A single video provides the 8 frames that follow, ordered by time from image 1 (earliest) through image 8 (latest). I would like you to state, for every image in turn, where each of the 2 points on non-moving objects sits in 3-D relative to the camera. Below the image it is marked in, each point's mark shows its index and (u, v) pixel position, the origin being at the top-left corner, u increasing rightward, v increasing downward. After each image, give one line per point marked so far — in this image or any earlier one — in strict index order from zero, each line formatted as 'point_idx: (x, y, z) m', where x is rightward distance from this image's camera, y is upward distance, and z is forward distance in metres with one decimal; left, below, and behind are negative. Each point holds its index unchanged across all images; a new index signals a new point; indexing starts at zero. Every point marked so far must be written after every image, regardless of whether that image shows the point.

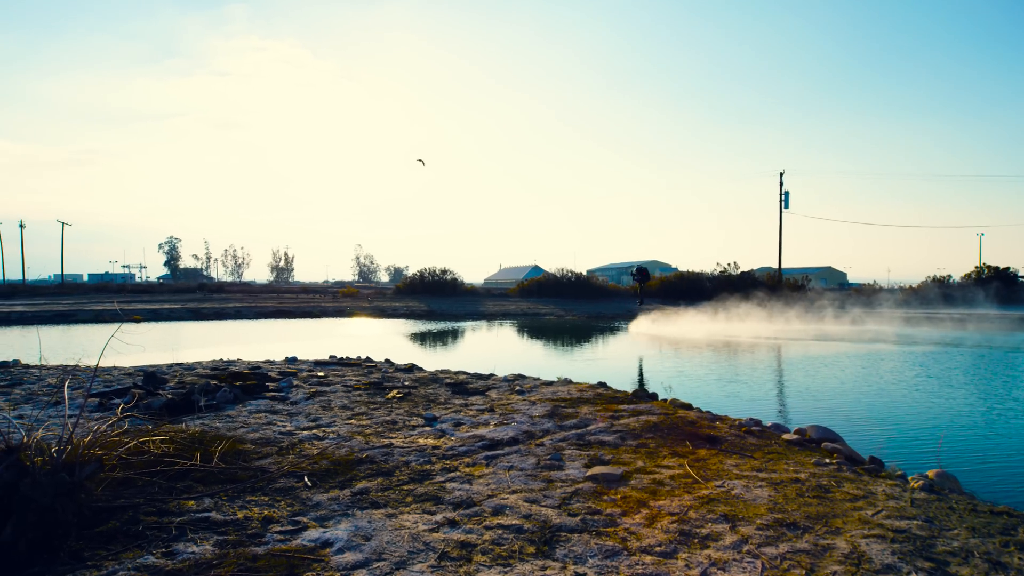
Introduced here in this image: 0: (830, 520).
0: (+4.0, -2.9, +6.0) m
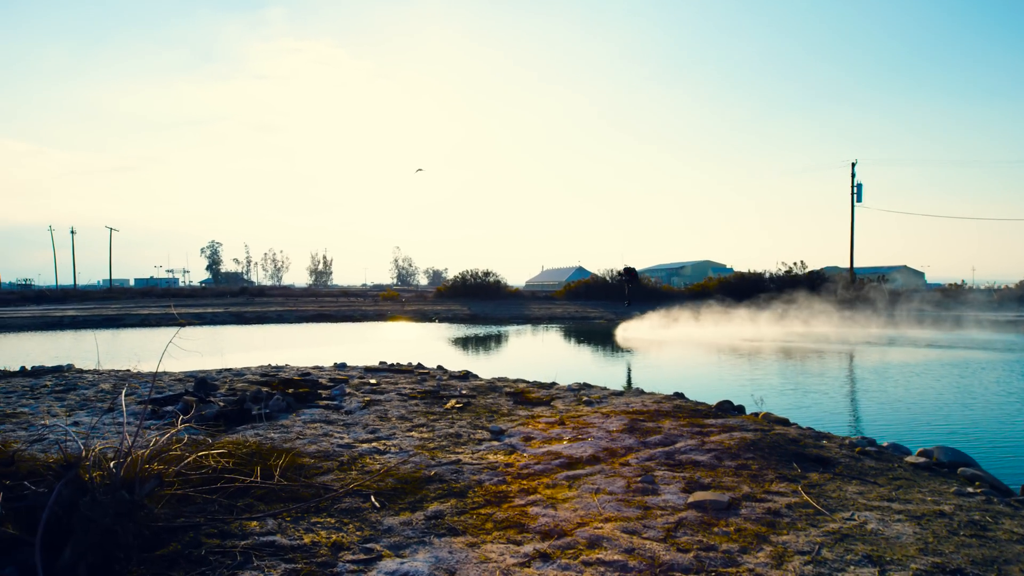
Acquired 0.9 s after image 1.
0: (+5.2, -2.9, +5.0) m
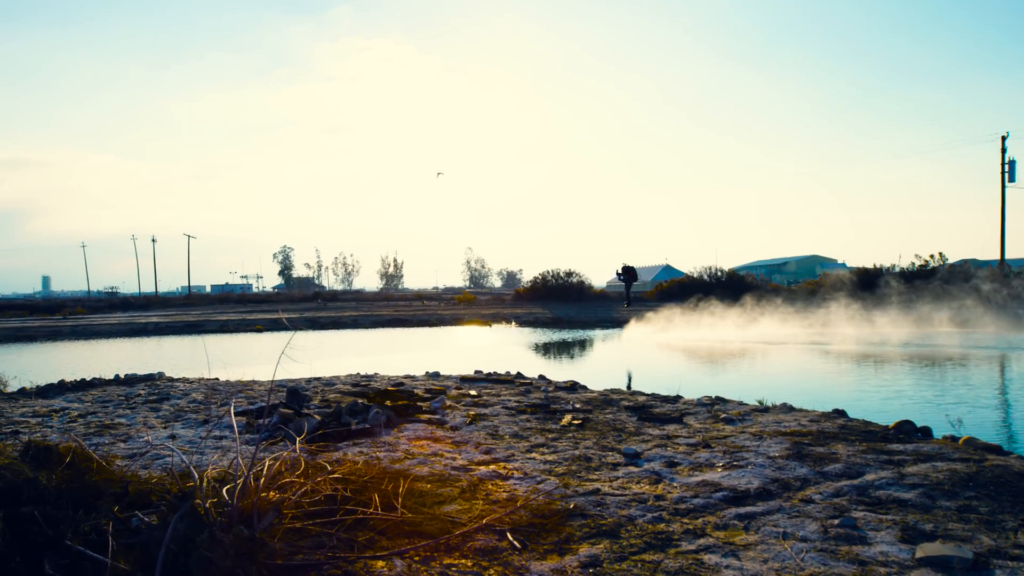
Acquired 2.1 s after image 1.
0: (+7.0, -2.9, +3.4) m
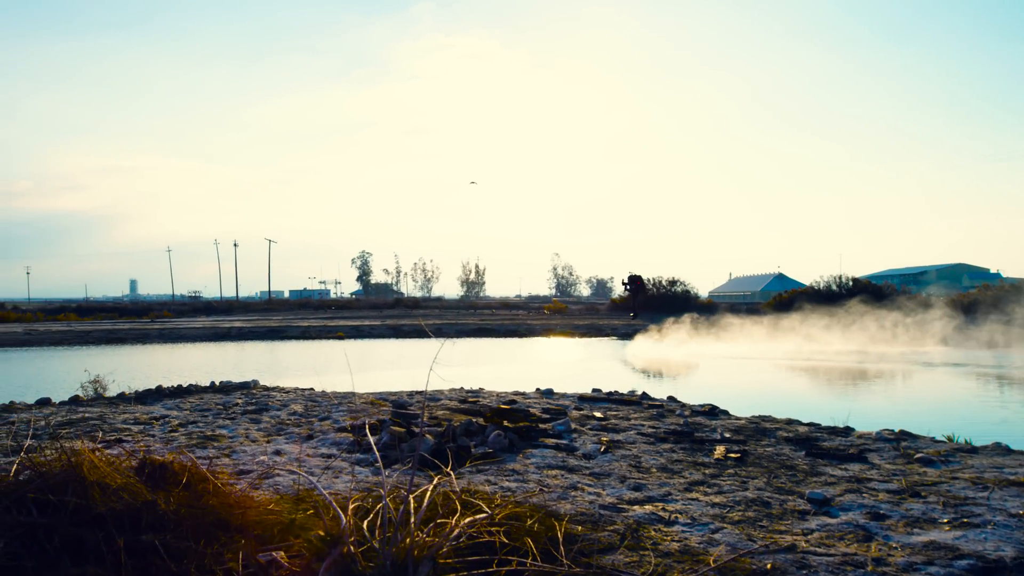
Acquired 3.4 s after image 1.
0: (+8.9, -3.0, +1.8) m
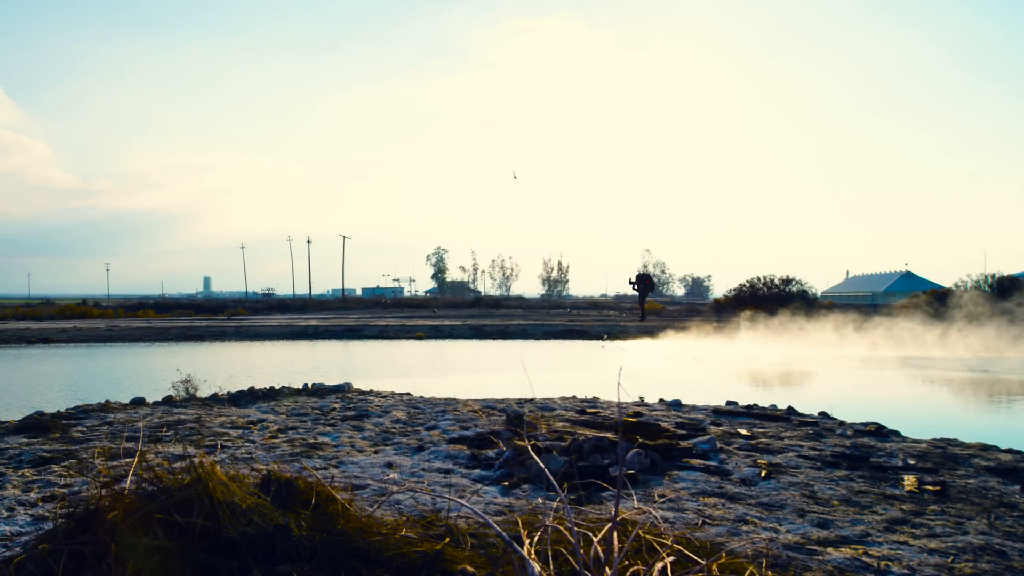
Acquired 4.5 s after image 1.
0: (+10.5, -3.1, +0.3) m
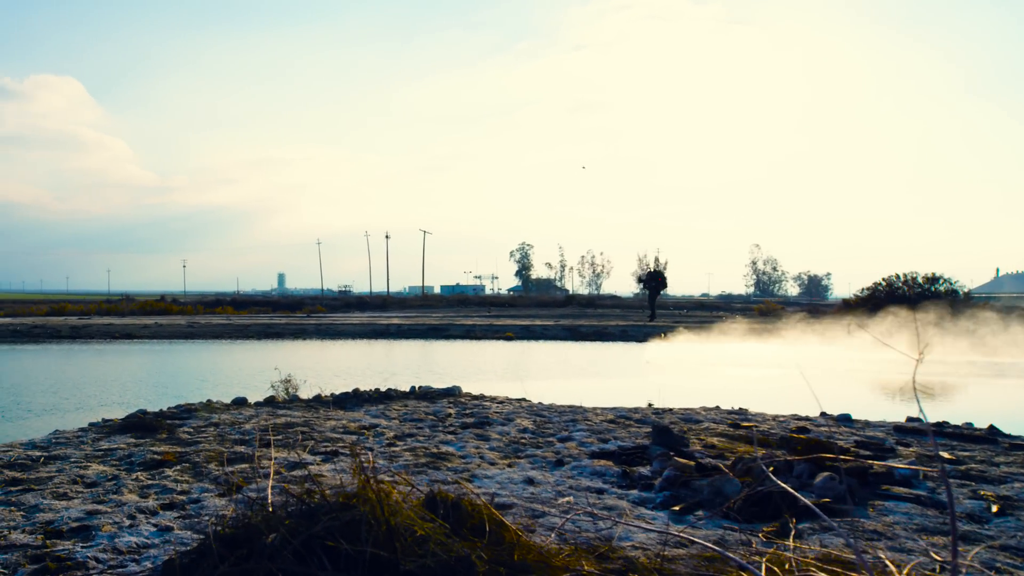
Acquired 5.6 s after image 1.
0: (+12.2, -3.1, -1.2) m
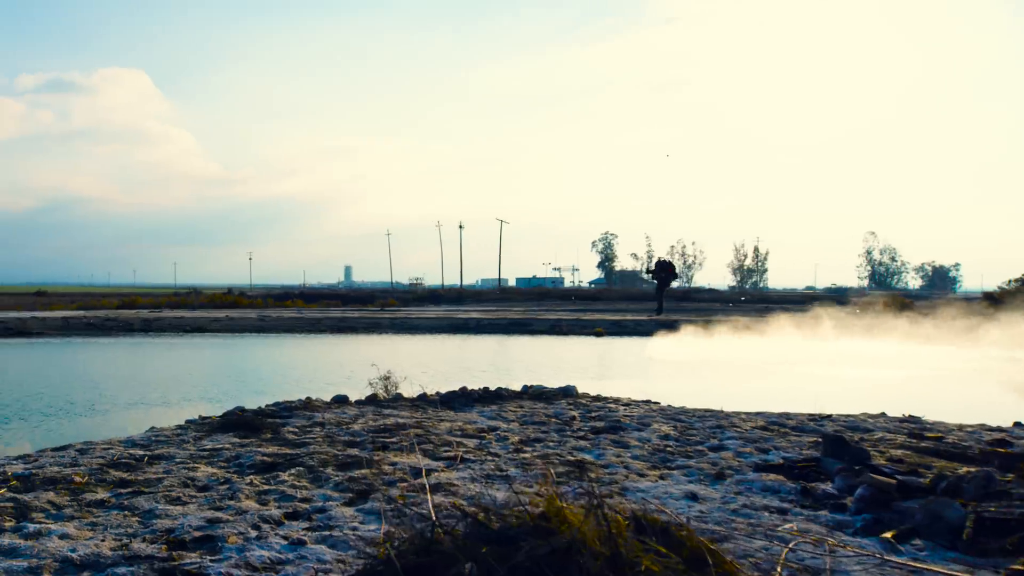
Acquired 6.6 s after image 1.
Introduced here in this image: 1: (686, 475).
0: (+13.8, -3.1, -2.6) m
1: (+2.3, -2.4, +6.2) m
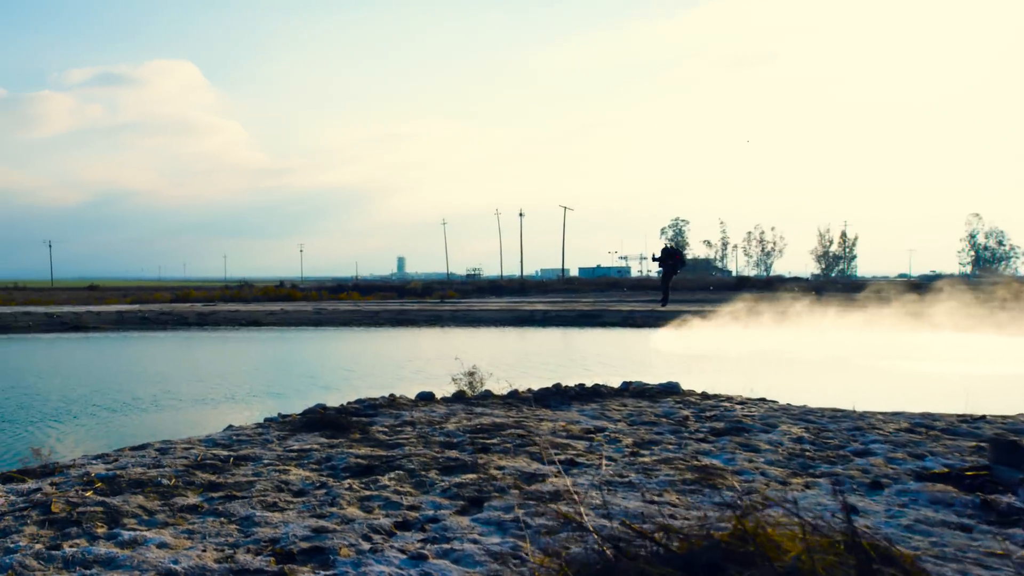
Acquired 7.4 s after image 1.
0: (+15.0, -3.0, -3.6) m
1: (+3.8, -2.3, +5.6) m
